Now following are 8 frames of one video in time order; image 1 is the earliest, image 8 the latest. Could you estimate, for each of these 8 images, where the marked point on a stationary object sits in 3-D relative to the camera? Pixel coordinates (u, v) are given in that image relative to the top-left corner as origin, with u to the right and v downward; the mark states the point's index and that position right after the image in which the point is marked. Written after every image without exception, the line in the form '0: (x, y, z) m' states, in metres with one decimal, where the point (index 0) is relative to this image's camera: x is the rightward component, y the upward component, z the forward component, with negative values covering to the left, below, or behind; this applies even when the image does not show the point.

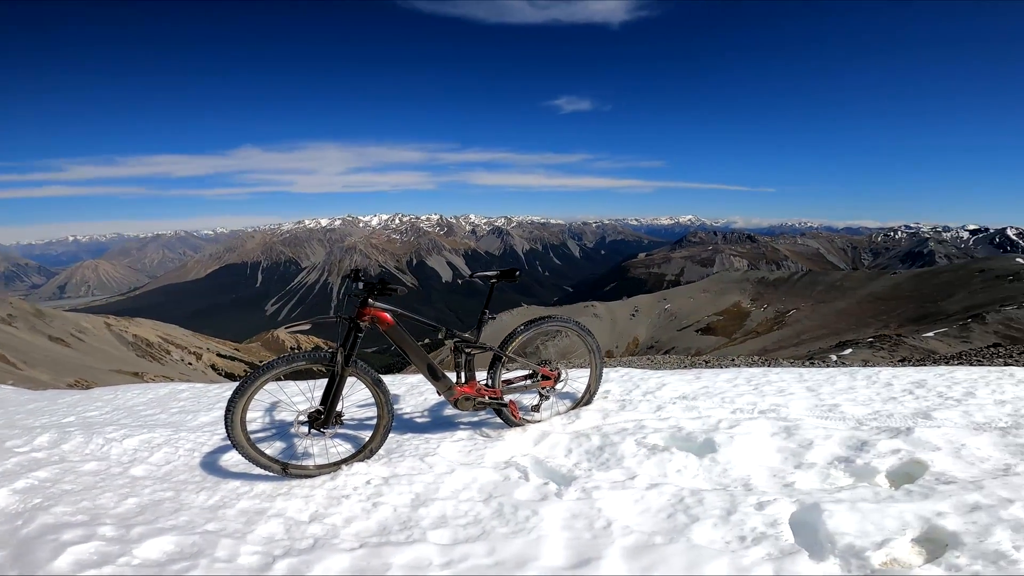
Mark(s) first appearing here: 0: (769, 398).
0: (+6.9, -3.1, +14.0) m
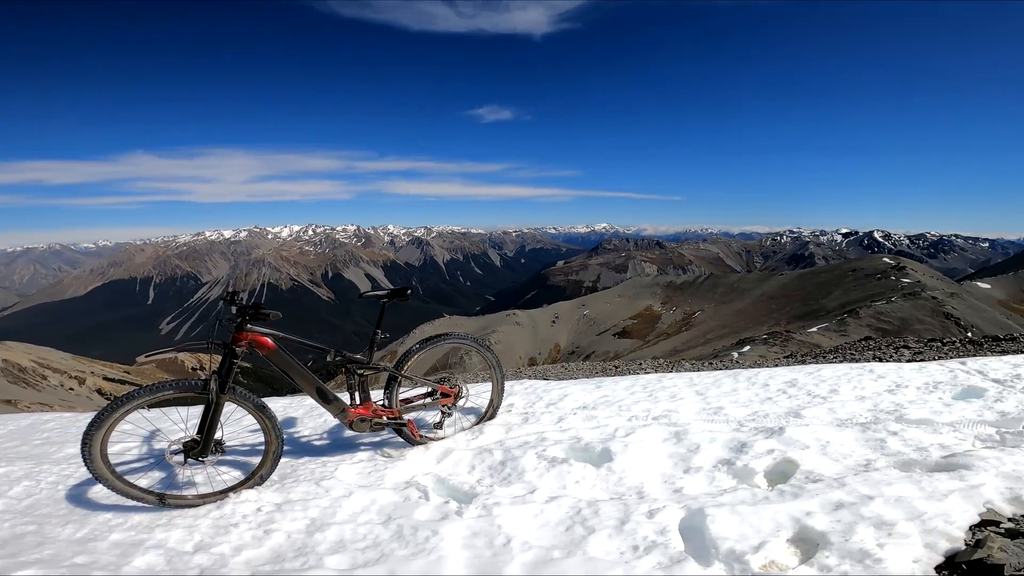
0: (+4.0, -3.1, +14.0) m
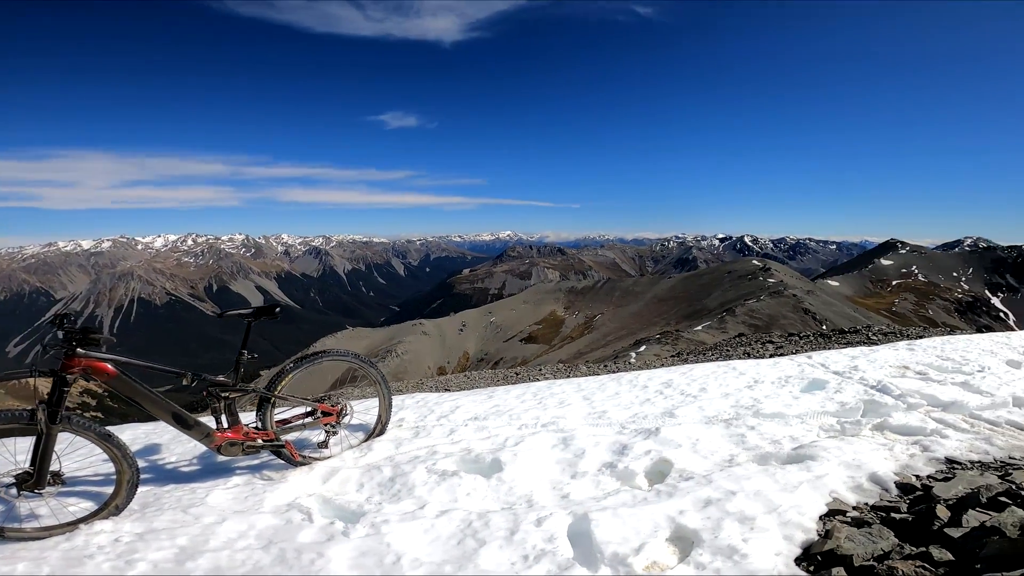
0: (+1.0, -3.3, +13.9) m
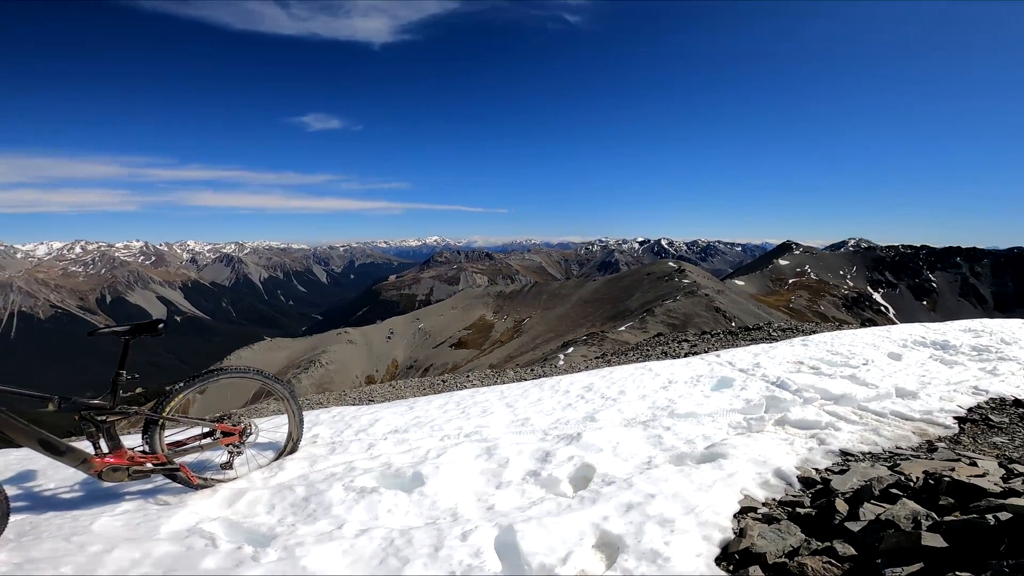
0: (-1.0, -3.4, +13.5) m
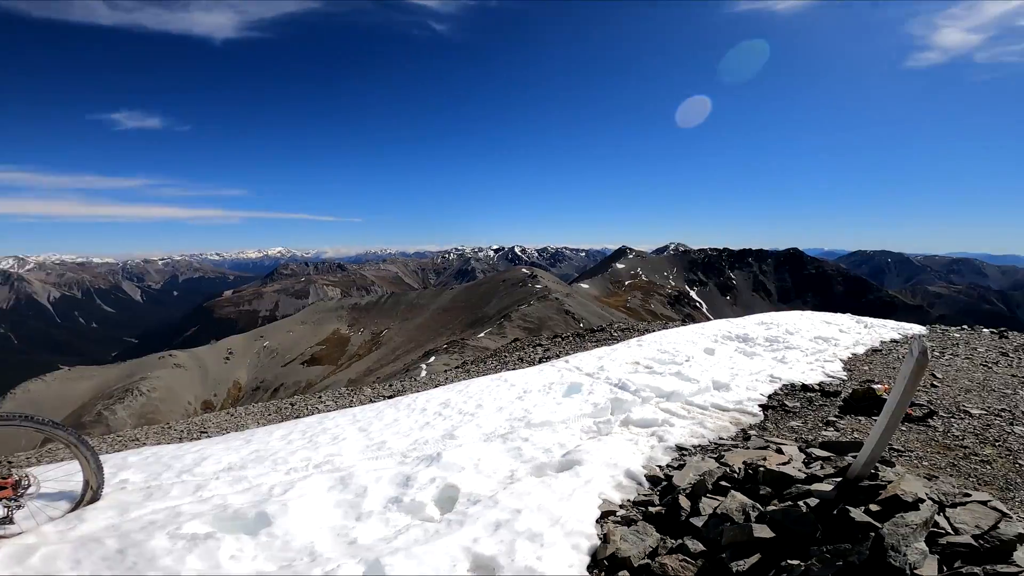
0: (-4.5, -3.9, +12.5) m
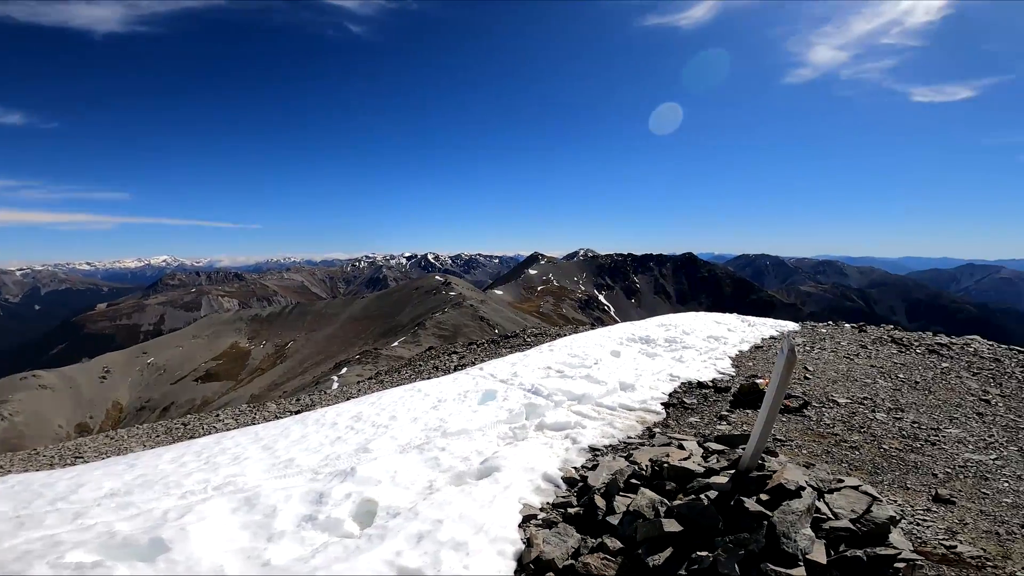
0: (-6.5, -4.2, +11.6) m
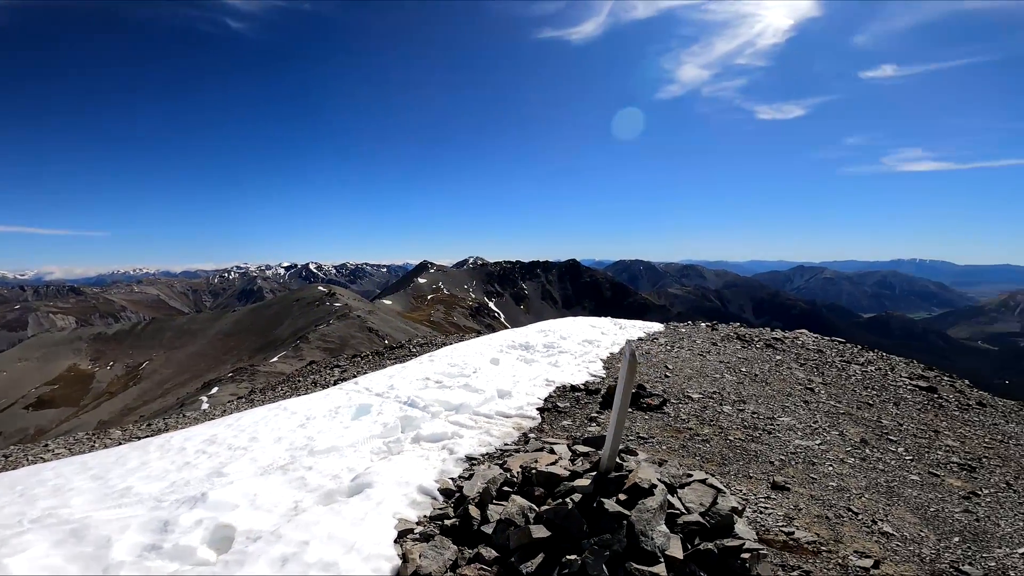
0: (-9.0, -4.5, +9.7) m
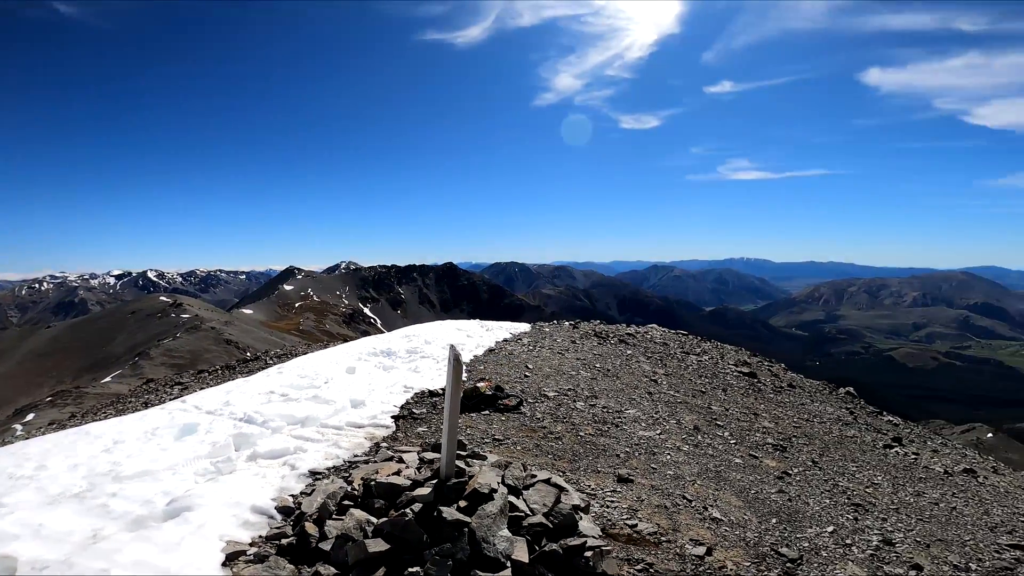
0: (-11.3, -4.7, +7.0) m
